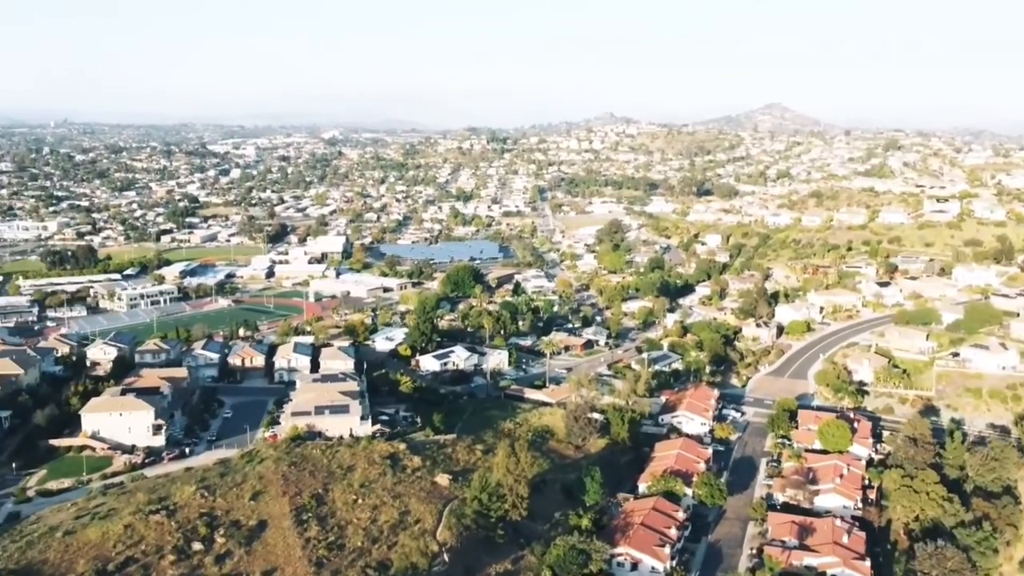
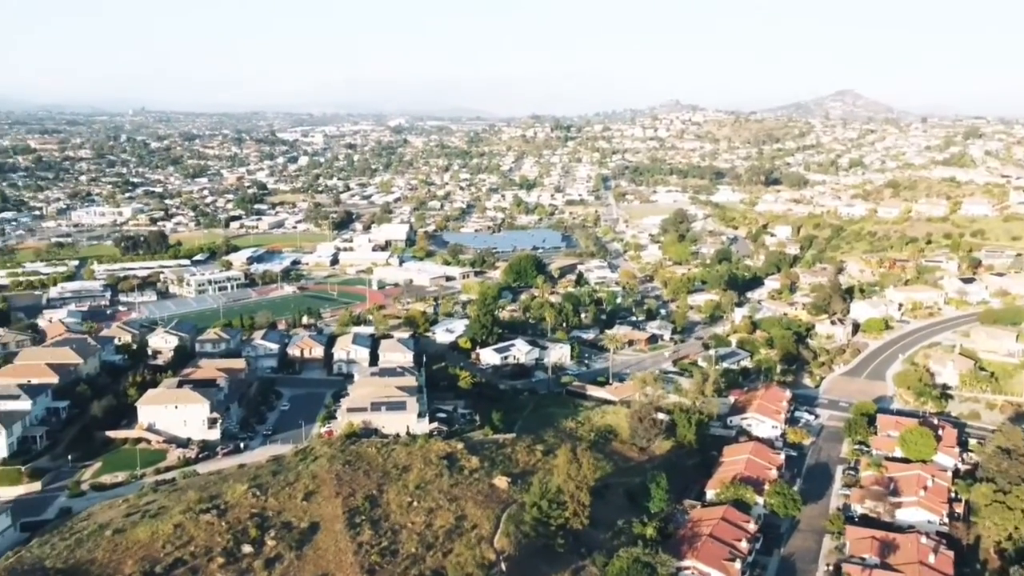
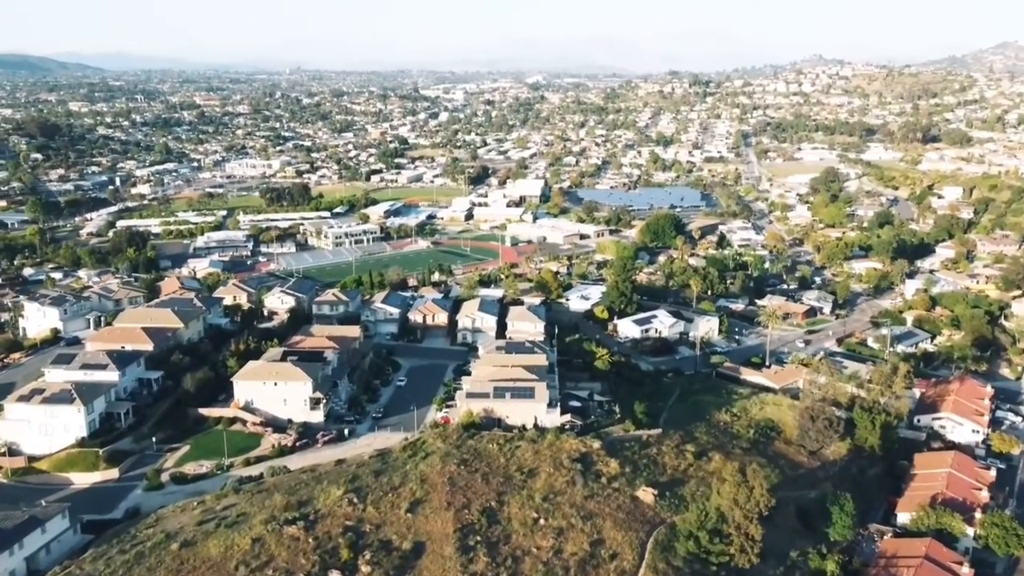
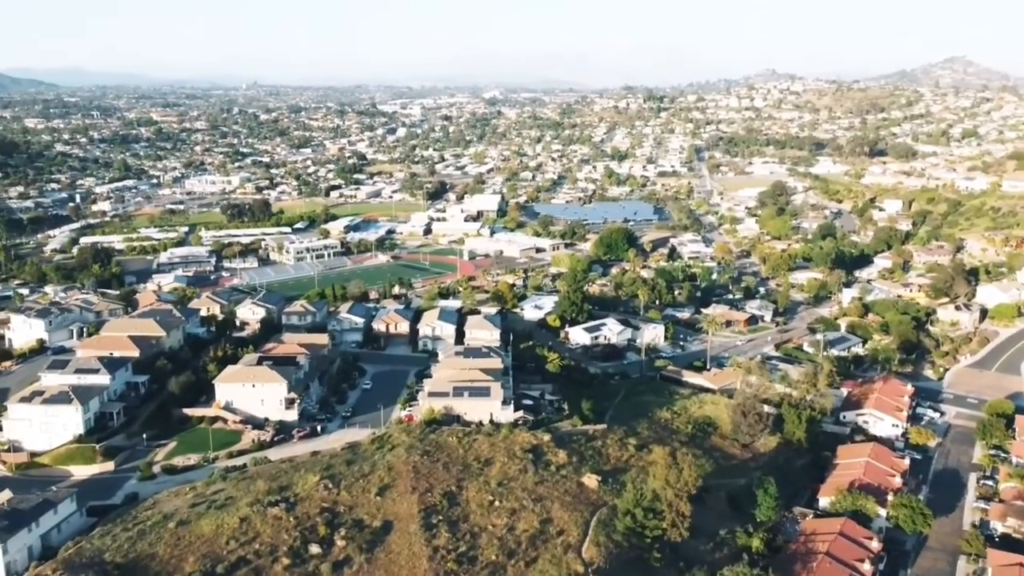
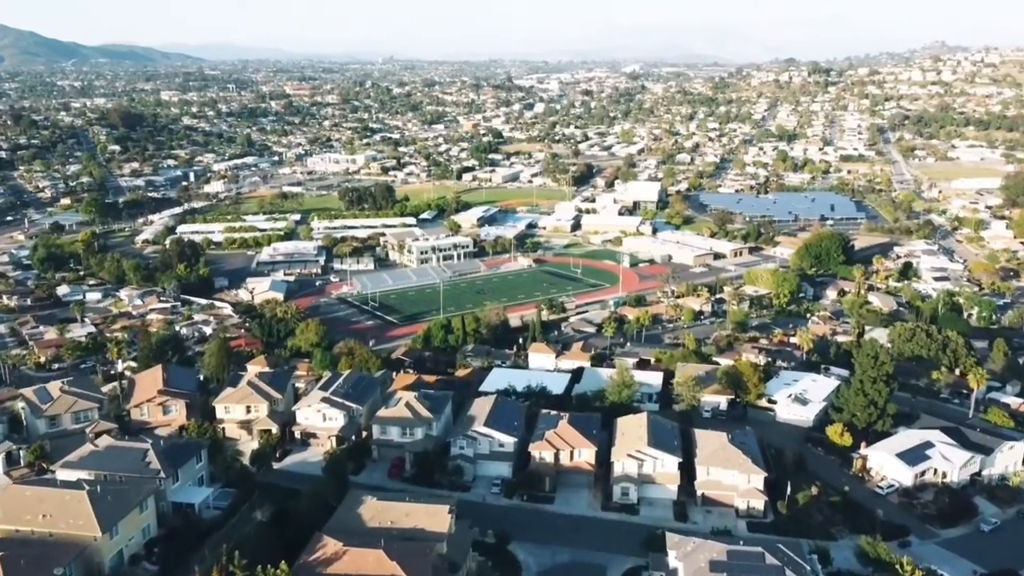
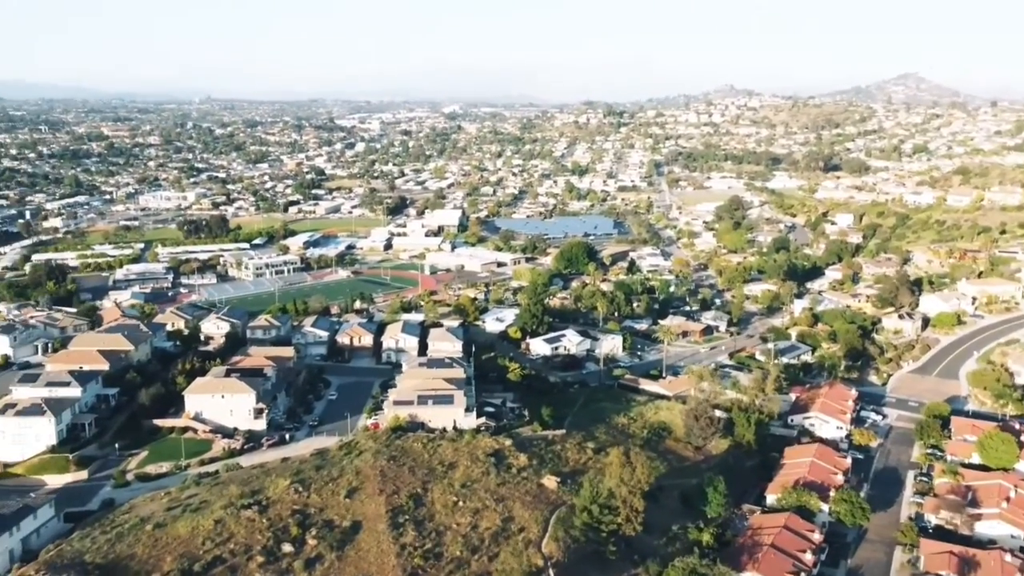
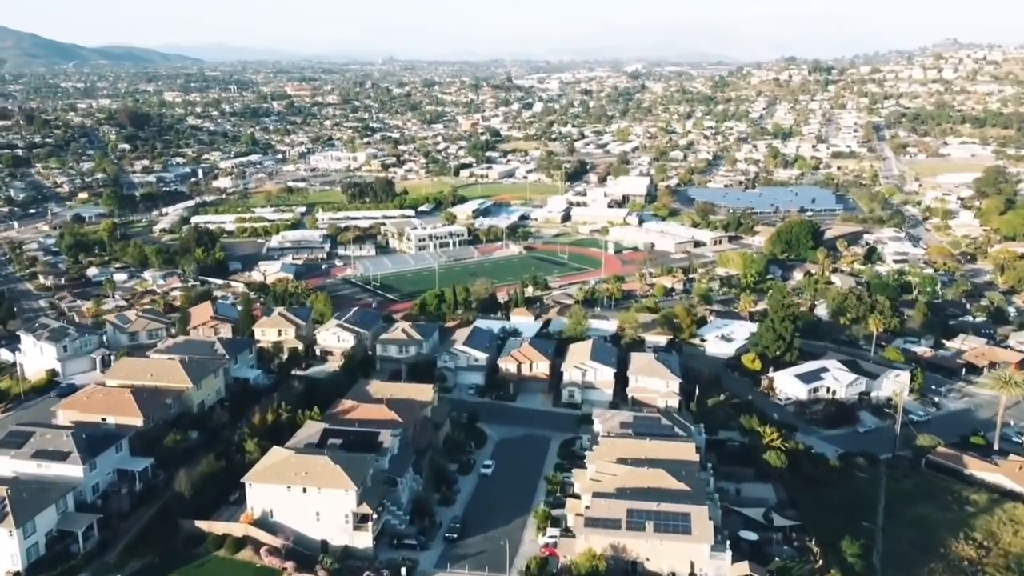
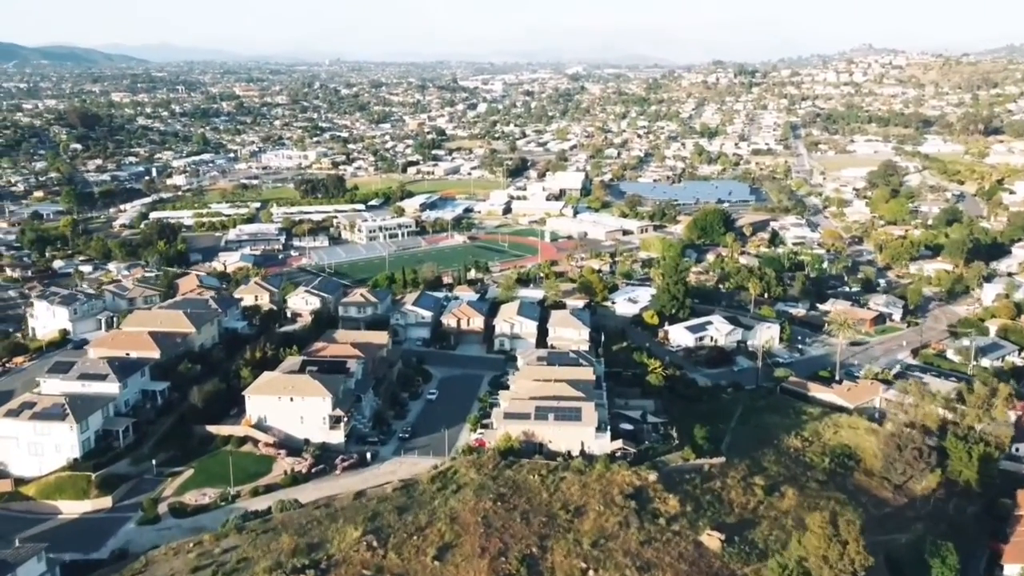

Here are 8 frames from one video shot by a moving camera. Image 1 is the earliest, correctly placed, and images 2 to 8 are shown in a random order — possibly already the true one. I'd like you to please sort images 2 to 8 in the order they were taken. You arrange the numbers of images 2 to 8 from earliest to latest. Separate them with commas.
2, 6, 4, 3, 8, 7, 5
